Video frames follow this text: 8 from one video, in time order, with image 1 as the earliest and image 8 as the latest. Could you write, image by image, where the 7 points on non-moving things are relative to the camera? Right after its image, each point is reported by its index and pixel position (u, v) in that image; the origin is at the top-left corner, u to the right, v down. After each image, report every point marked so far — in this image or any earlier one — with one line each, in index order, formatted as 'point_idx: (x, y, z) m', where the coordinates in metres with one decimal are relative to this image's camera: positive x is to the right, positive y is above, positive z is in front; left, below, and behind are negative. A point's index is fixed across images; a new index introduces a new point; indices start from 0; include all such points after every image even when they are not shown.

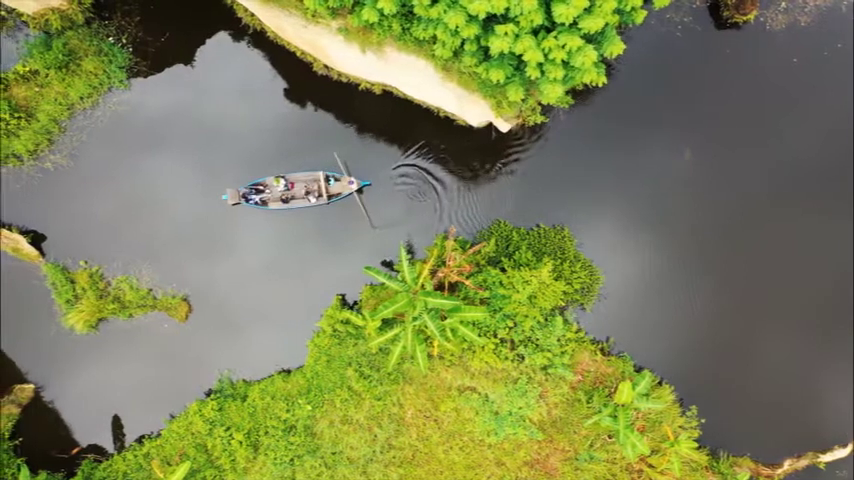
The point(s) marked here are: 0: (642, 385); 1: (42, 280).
0: (+4.0, -2.7, +10.2) m
1: (-8.1, -0.8, +11.5) m
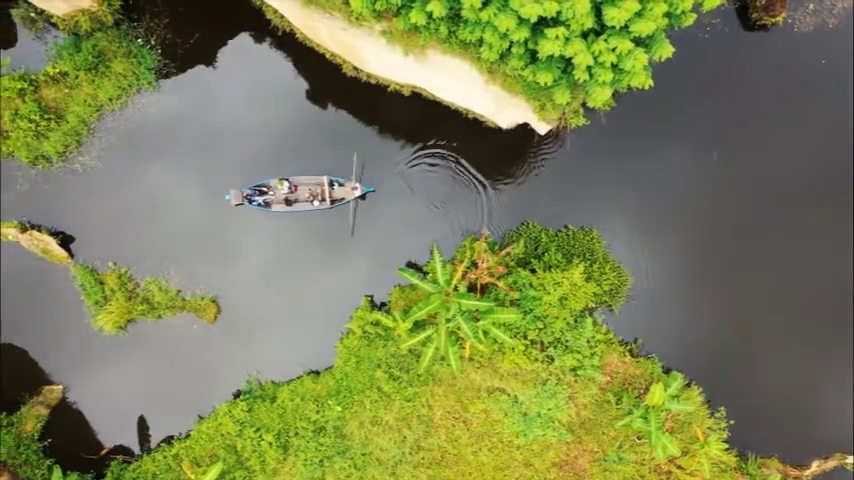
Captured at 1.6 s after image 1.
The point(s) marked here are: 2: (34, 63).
0: (+4.6, -2.7, +10.2) m
1: (-7.5, -0.9, +11.5) m
2: (-8.2, +3.7, +11.5) m
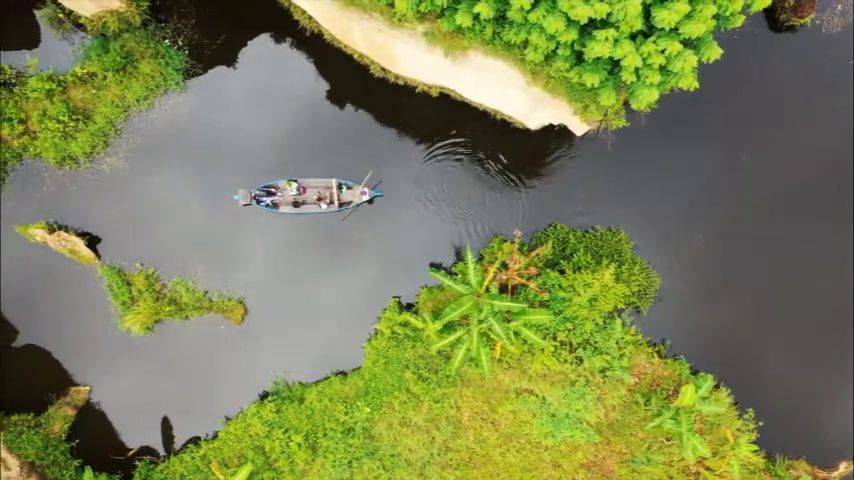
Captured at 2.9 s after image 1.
0: (+5.2, -2.8, +10.2) m
1: (-6.9, -0.9, +11.5) m
2: (-7.7, +3.7, +11.5) m
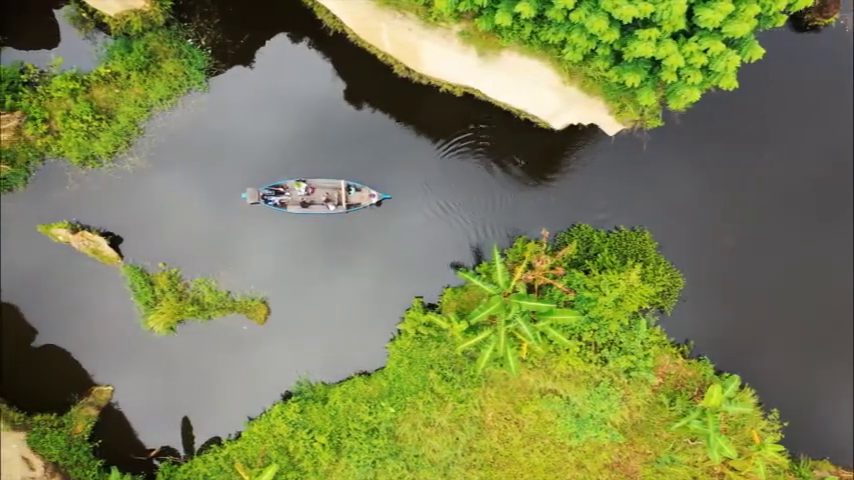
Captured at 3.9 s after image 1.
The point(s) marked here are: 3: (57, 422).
0: (+5.7, -2.8, +10.2) m
1: (-6.4, -0.9, +11.5) m
2: (-7.2, +3.7, +11.4) m
3: (-7.5, -3.7, +11.1) m
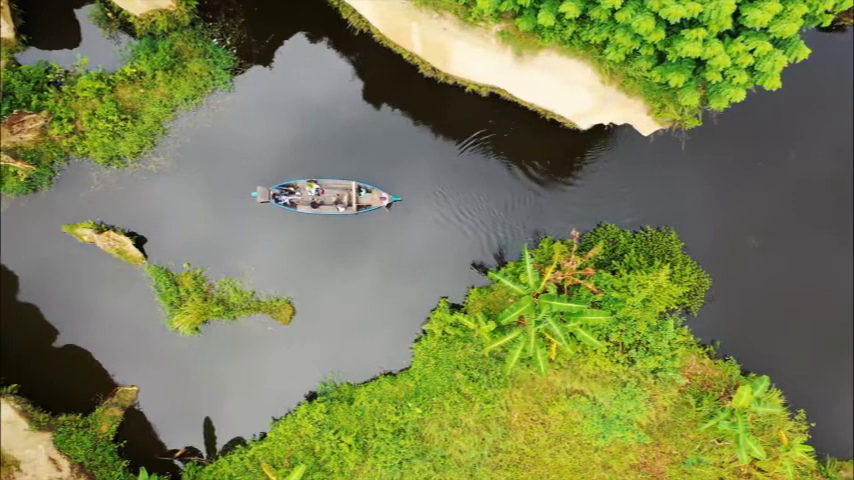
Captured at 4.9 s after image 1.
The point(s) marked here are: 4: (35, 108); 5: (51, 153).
0: (+6.2, -2.8, +10.2) m
1: (-5.9, -0.9, +11.5) m
2: (-6.6, +3.7, +11.4) m
3: (-7.0, -3.7, +11.1) m
4: (-7.7, +2.6, +10.8) m
5: (-7.6, +1.8, +11.1) m
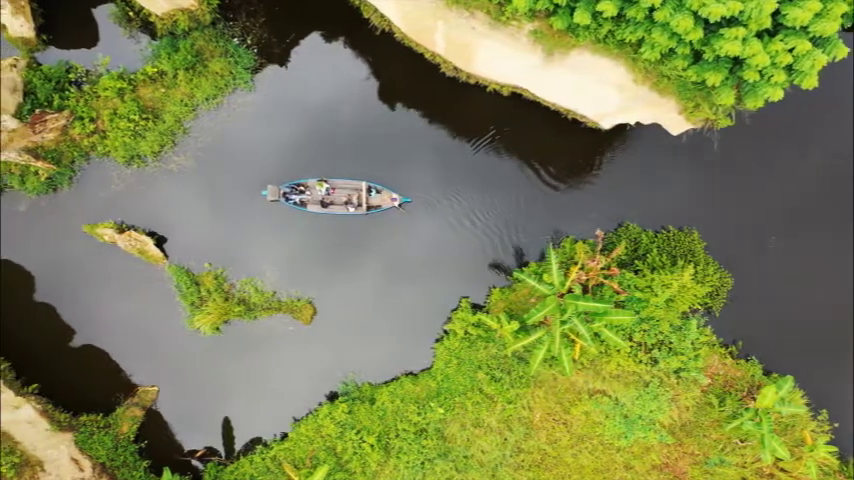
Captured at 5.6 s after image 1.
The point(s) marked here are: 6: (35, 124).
0: (+6.7, -2.8, +10.2) m
1: (-5.5, -0.9, +11.4) m
2: (-6.2, +3.7, +11.4) m
3: (-6.5, -3.7, +11.1) m
4: (-7.3, +2.6, +10.8) m
5: (-7.2, +1.8, +11.1) m
6: (-7.5, +2.2, +10.5) m
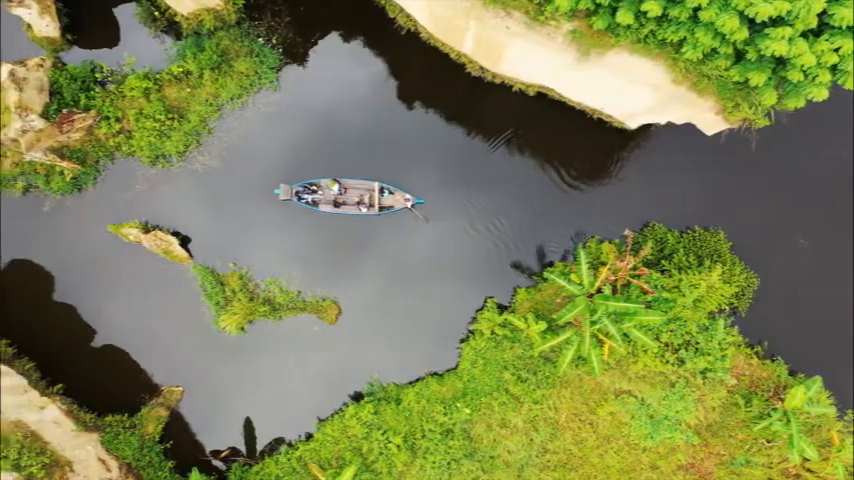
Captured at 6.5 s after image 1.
0: (+7.2, -2.8, +10.2) m
1: (-4.9, -0.9, +11.4) m
2: (-5.7, +3.7, +11.4) m
3: (-6.0, -3.7, +11.1) m
4: (-6.8, +2.6, +10.8) m
5: (-6.7, +1.8, +11.0) m
6: (-7.0, +2.2, +10.5) m
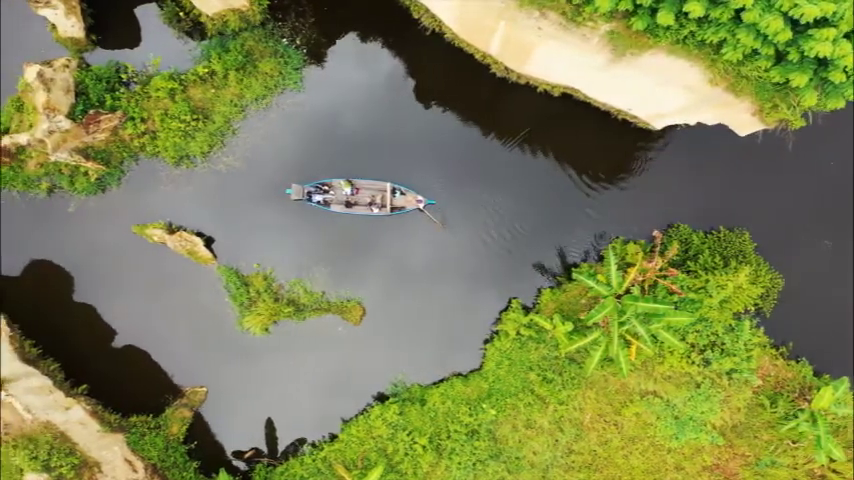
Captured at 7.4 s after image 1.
0: (+7.7, -2.8, +10.2) m
1: (-4.4, -0.9, +11.4) m
2: (-5.2, +3.7, +11.4) m
3: (-5.5, -3.7, +11.1) m
4: (-6.3, +2.6, +10.8) m
5: (-6.2, +1.8, +11.0) m
6: (-6.5, +2.2, +10.5) m
